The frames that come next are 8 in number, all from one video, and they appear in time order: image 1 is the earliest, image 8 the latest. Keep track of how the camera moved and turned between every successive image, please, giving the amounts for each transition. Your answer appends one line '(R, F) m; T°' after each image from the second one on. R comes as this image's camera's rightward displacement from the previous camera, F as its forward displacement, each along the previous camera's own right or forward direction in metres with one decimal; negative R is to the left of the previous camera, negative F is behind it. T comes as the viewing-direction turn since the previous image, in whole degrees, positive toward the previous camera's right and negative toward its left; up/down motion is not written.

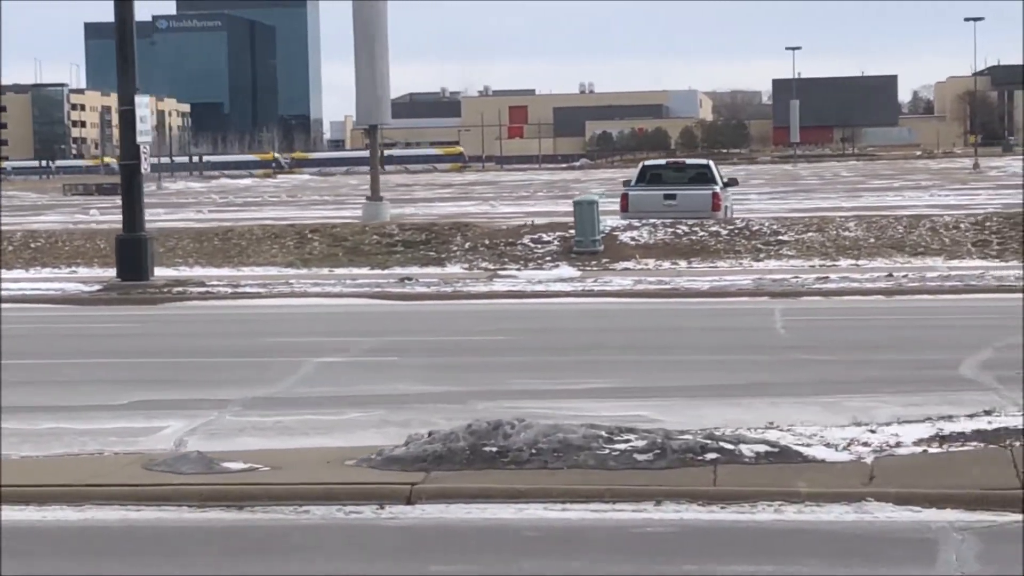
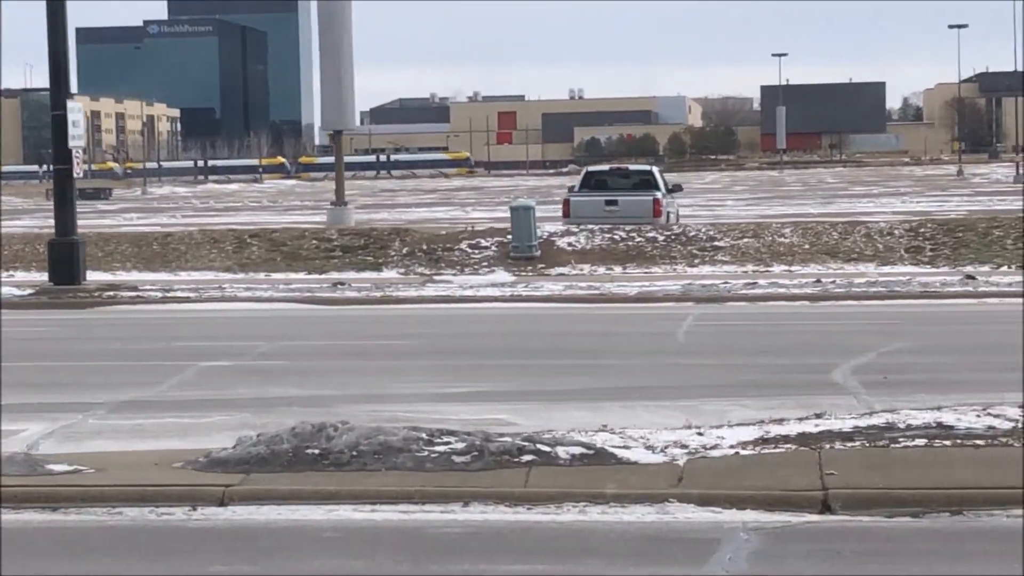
(+0.7, -0.1) m; +1°
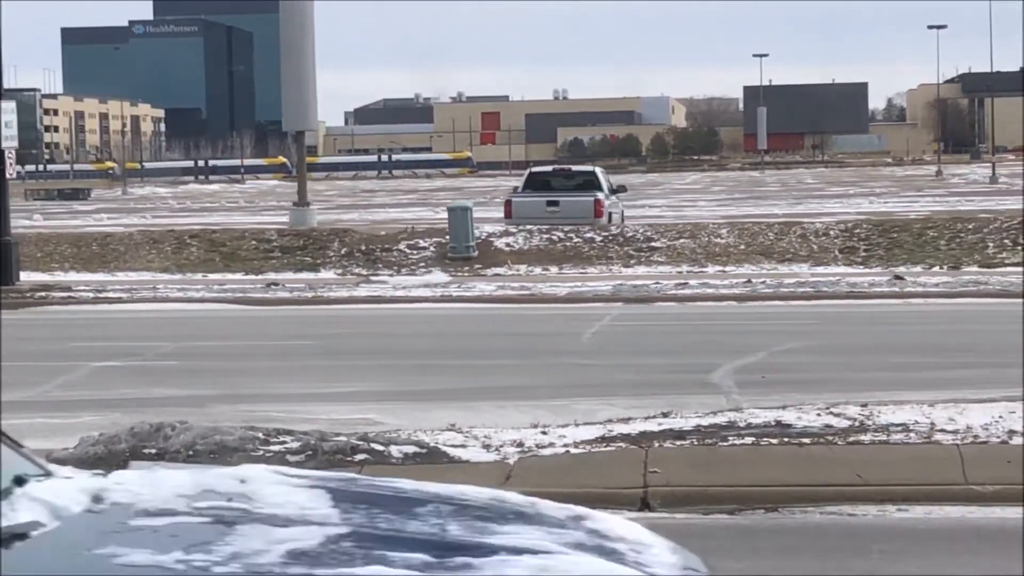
(+0.6, -0.1) m; +1°
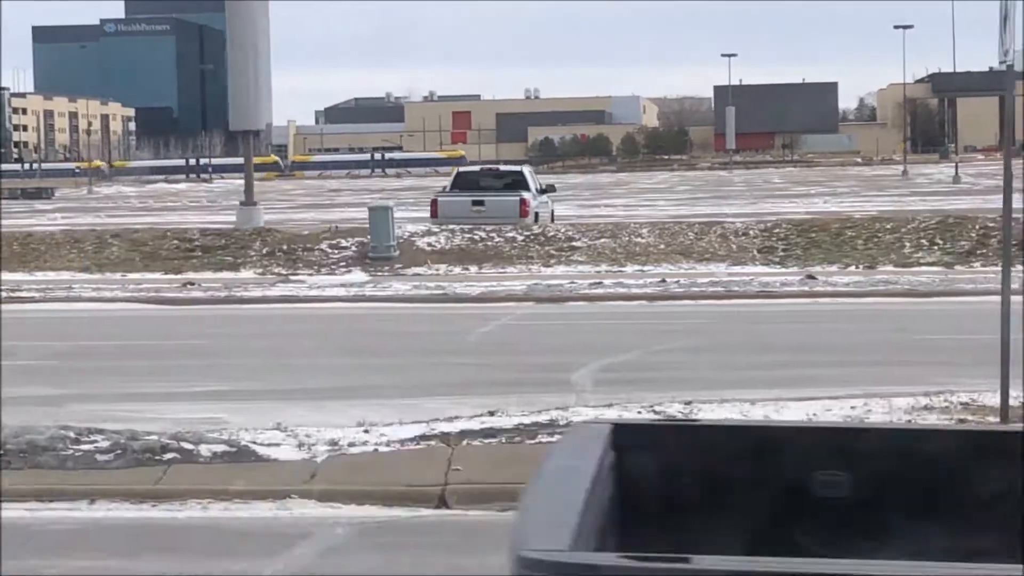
(+0.7, 0.0) m; +1°
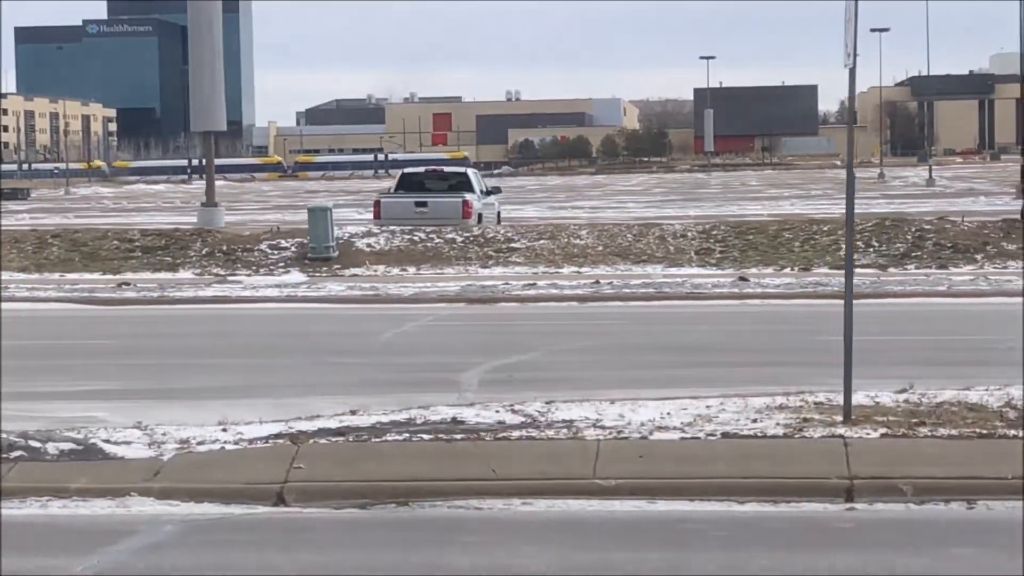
(+0.5, -0.1) m; +1°
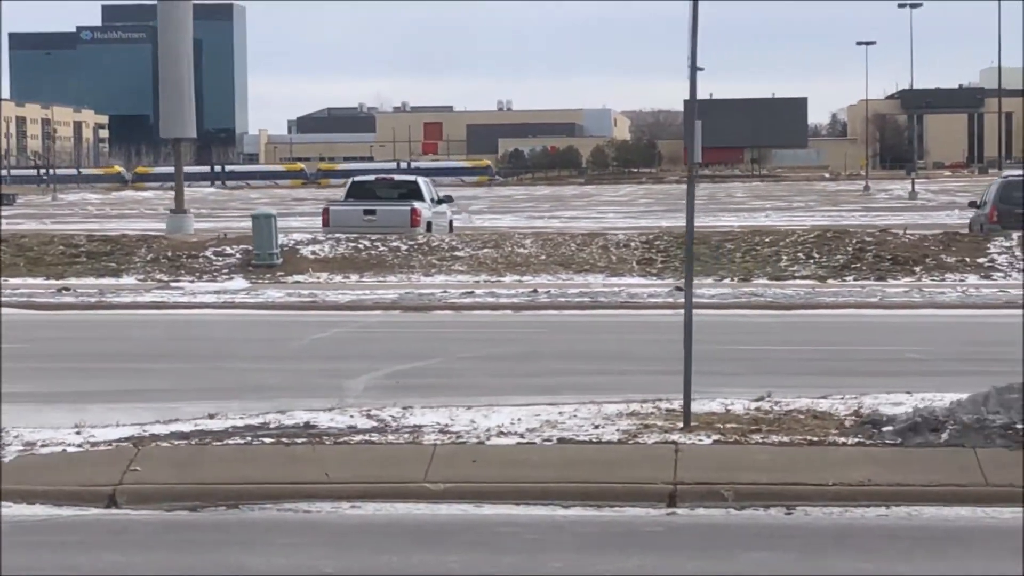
(+0.6, -0.1) m; +1°
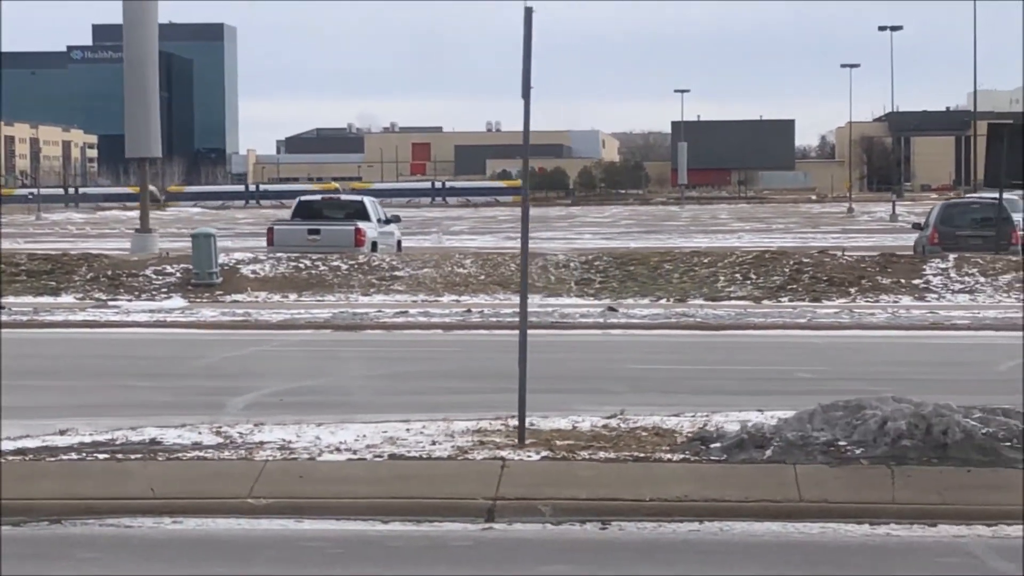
(+0.6, -0.1) m; +1°
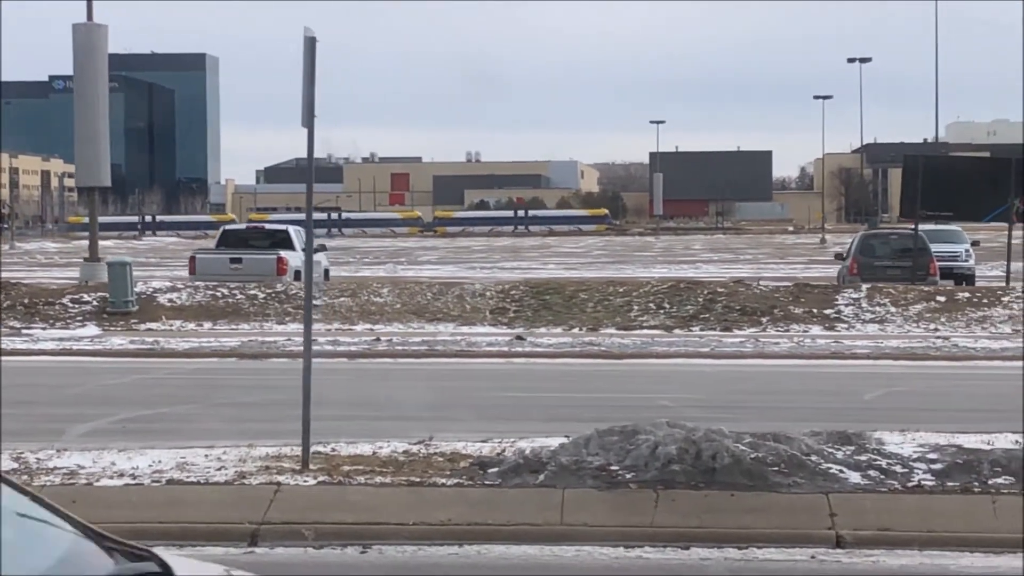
(+0.8, -0.1) m; +1°
